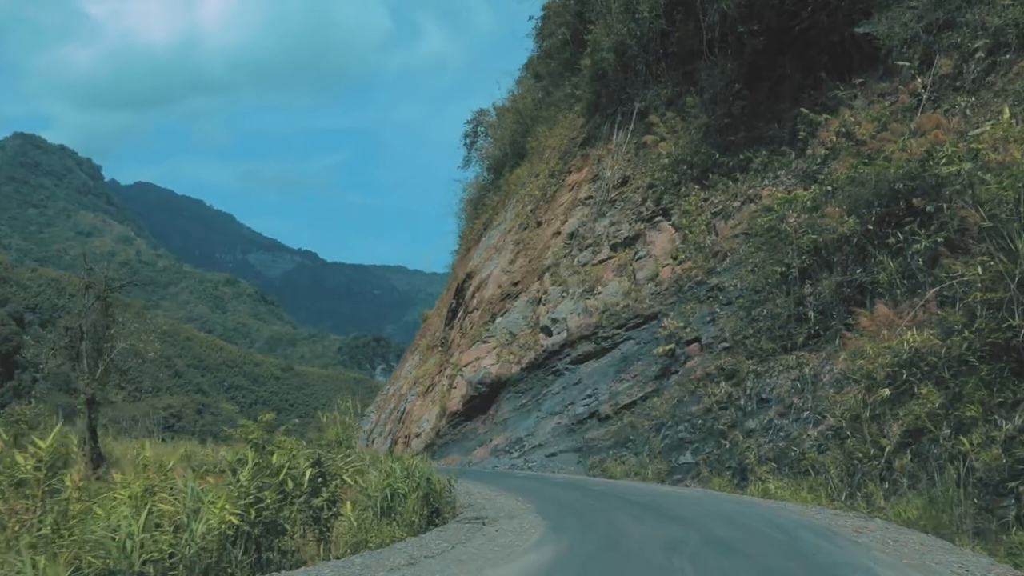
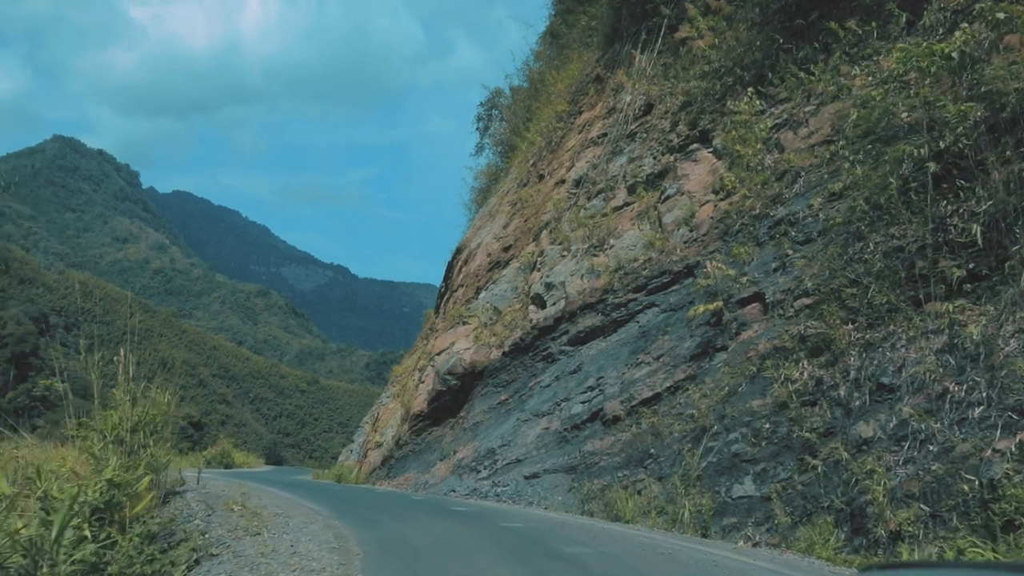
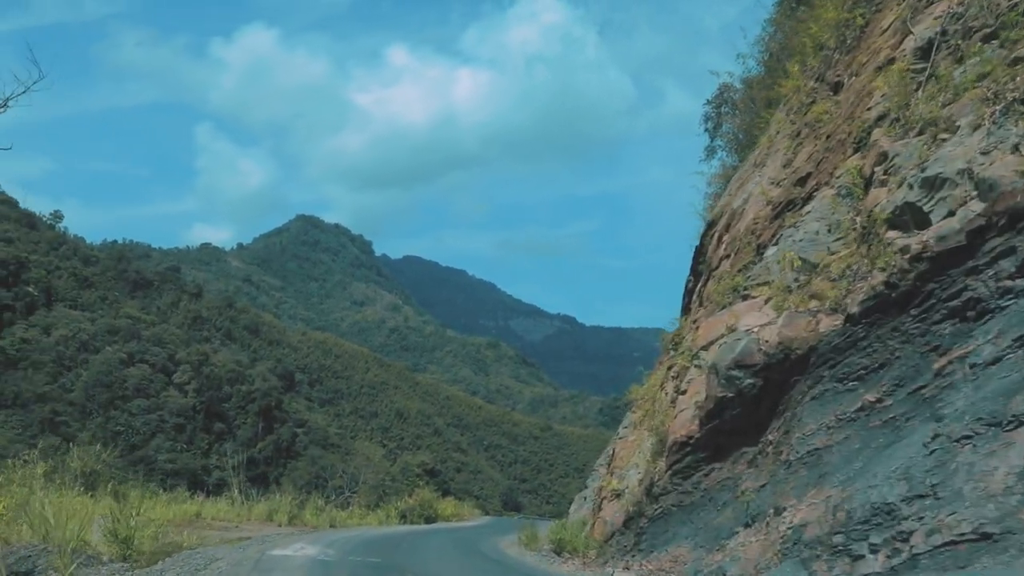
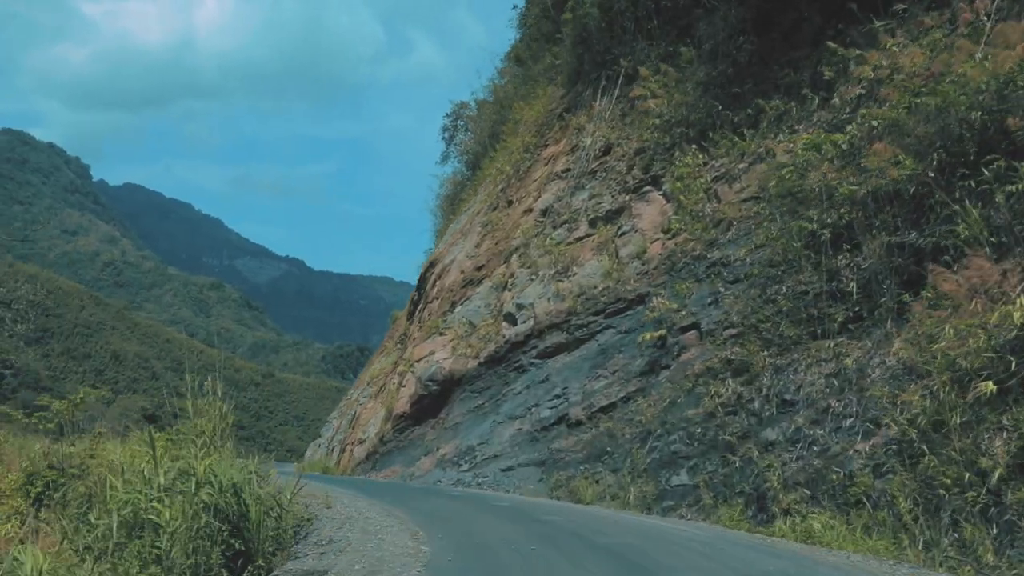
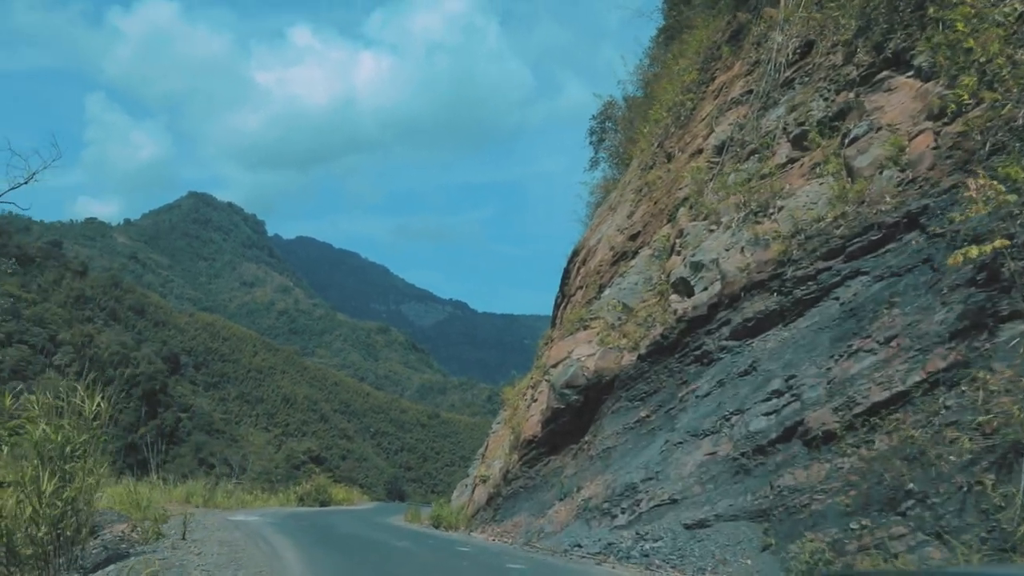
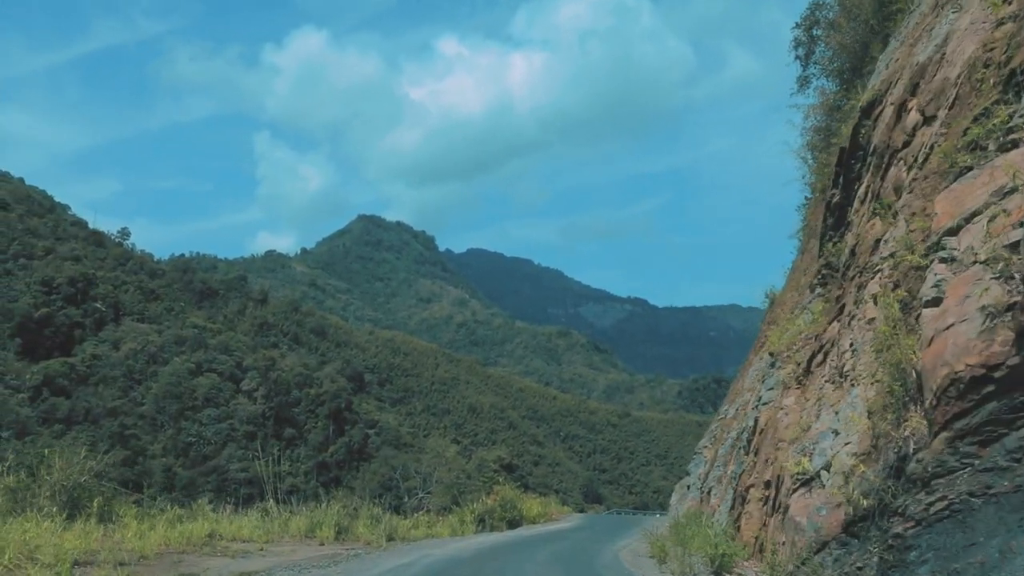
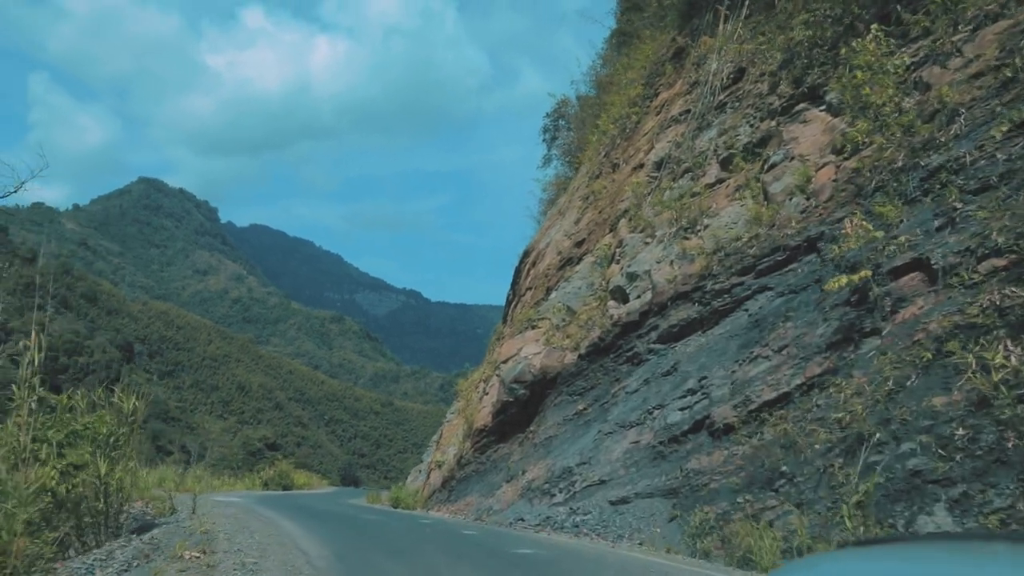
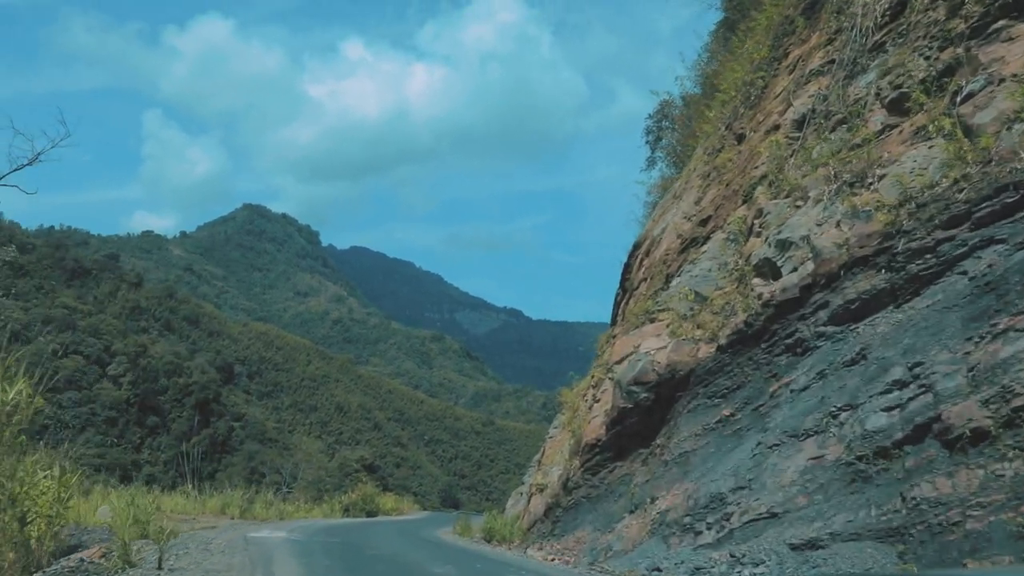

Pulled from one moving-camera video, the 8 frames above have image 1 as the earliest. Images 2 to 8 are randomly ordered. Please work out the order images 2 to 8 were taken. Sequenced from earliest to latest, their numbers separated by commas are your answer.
4, 2, 7, 5, 8, 3, 6
